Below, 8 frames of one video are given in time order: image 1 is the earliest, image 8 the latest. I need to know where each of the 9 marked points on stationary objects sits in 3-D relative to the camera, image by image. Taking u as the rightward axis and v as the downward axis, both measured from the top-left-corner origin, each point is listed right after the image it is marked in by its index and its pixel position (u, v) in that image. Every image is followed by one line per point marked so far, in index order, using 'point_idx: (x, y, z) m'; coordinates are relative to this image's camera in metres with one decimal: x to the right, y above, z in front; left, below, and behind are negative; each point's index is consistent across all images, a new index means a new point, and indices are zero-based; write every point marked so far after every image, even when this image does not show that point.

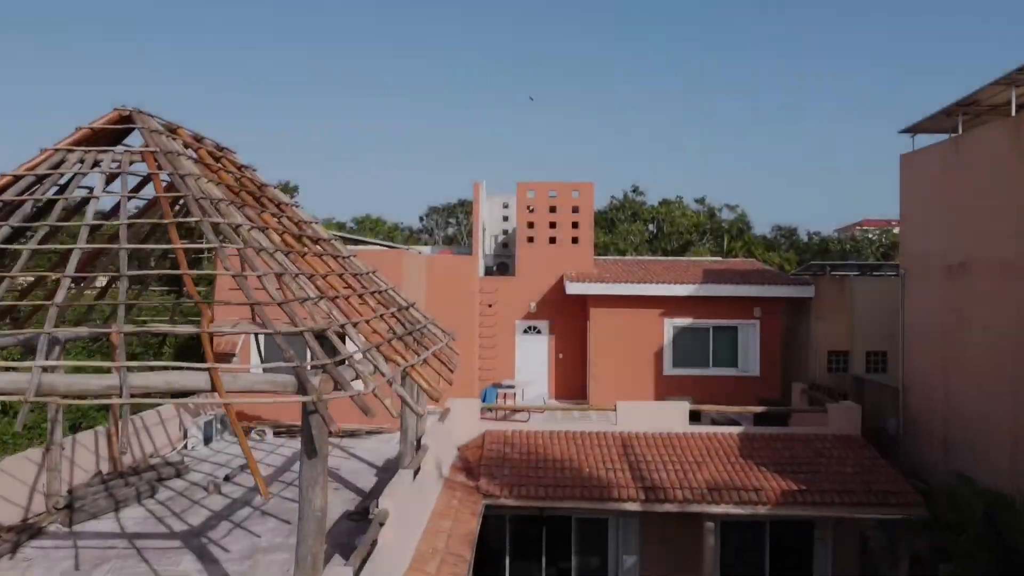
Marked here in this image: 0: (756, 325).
0: (+5.9, -0.9, +11.4) m
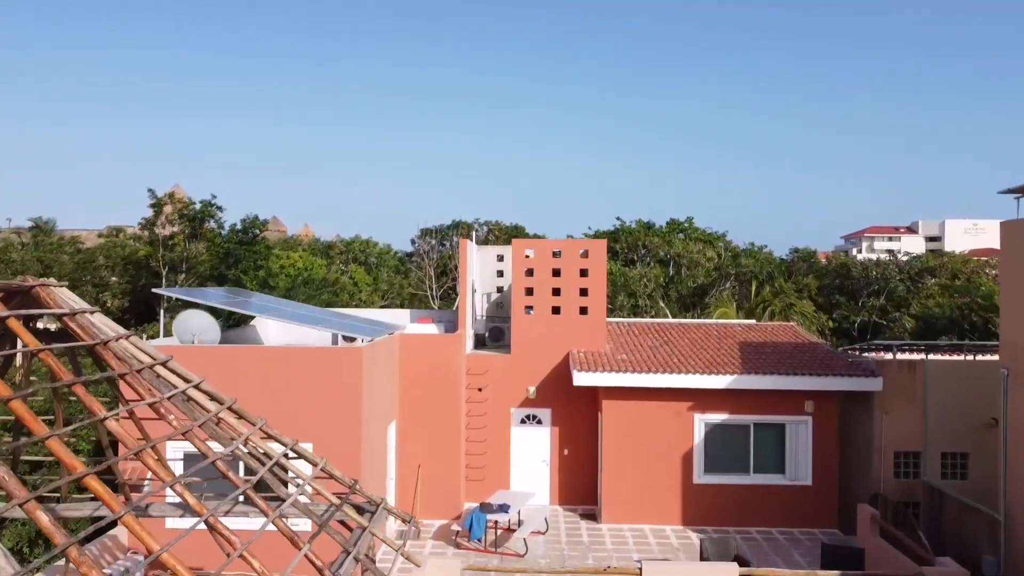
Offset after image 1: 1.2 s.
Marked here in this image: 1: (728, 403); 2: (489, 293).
0: (+5.8, -2.6, +9.2) m
1: (+4.3, -2.3, +9.2) m
2: (-0.6, -0.1, +12.0) m
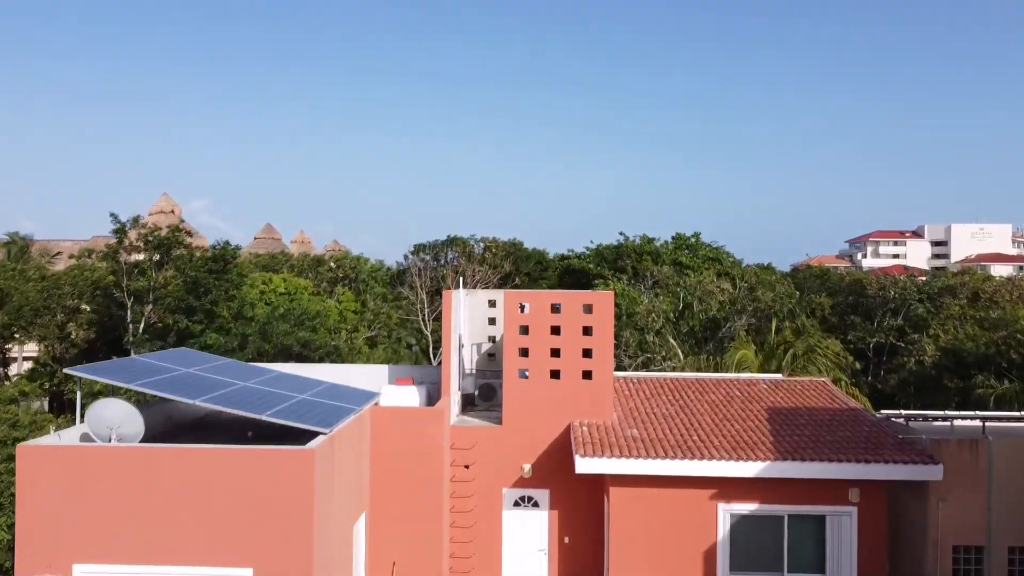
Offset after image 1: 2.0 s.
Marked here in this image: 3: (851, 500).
0: (+5.7, -3.8, +7.8) m
1: (+4.1, -3.4, +7.8) m
2: (-0.7, -1.2, +10.6) m
3: (+5.6, -3.5, +7.8) m
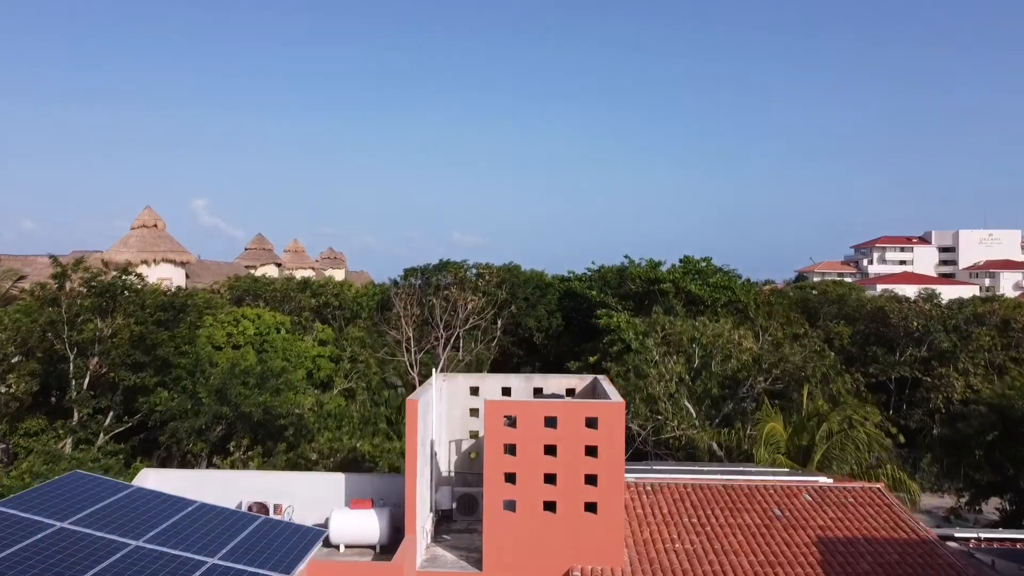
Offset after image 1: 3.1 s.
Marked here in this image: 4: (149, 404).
0: (+5.4, -5.4, +5.9) m
1: (+3.9, -5.0, +5.9) m
2: (-1.0, -2.8, +8.7) m
3: (+5.4, -5.1, +5.9) m
4: (-10.8, -3.5, +13.9) m
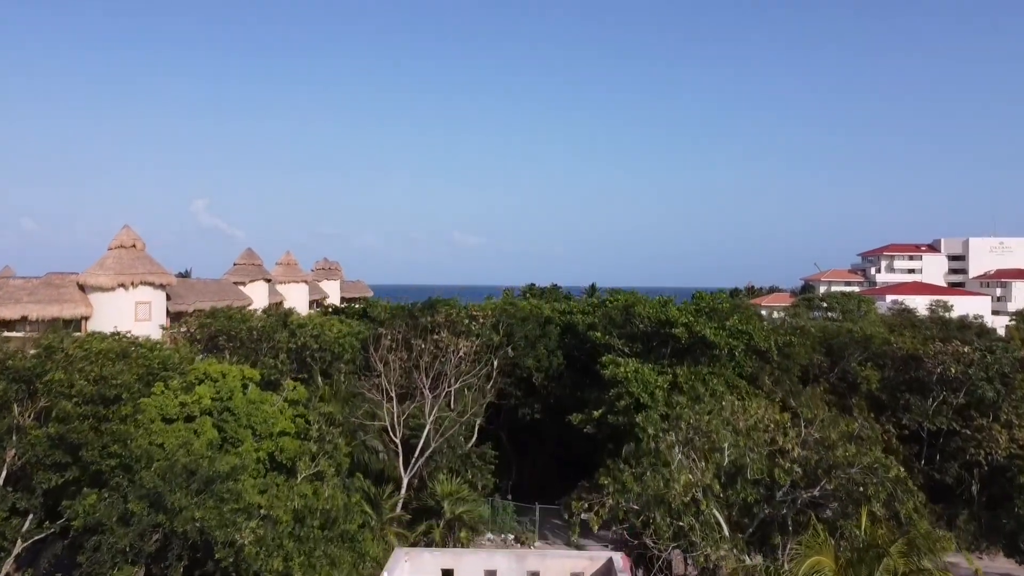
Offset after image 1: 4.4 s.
0: (+5.2, -7.4, +3.7) m
1: (+3.7, -7.0, +3.7) m
2: (-1.2, -4.9, +6.4) m
3: (+5.2, -7.2, +3.7) m
4: (-10.9, -5.5, +11.7) m
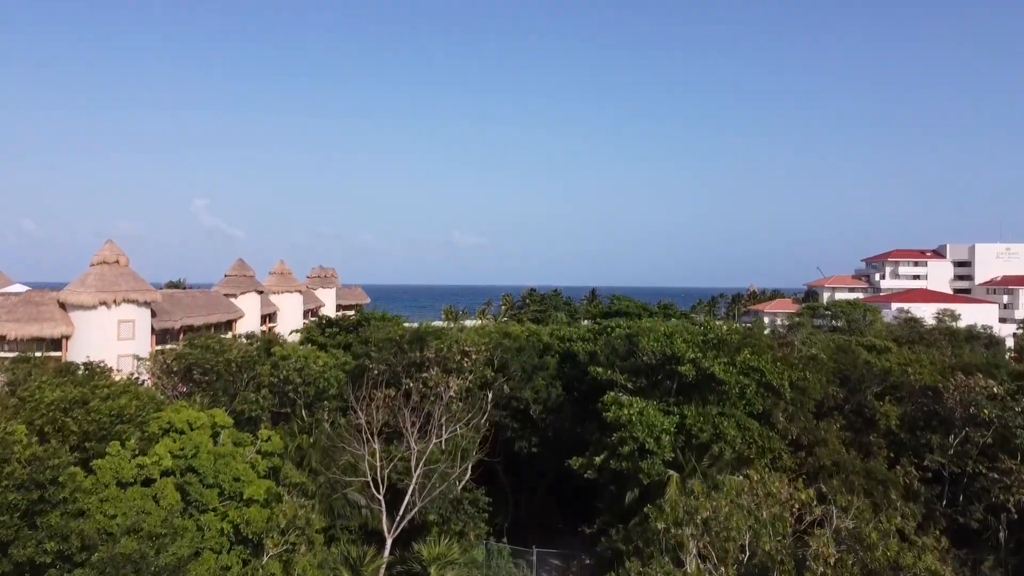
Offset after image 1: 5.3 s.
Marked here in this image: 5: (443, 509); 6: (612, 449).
0: (+5.0, -8.9, +2.2) m
1: (+3.4, -8.5, +2.2) m
2: (-1.4, -6.3, +5.0) m
3: (+5.0, -8.6, +2.2) m
4: (-11.2, -7.0, +10.2) m
5: (-2.8, -9.1, +19.2) m
6: (+4.2, -6.7, +19.6) m
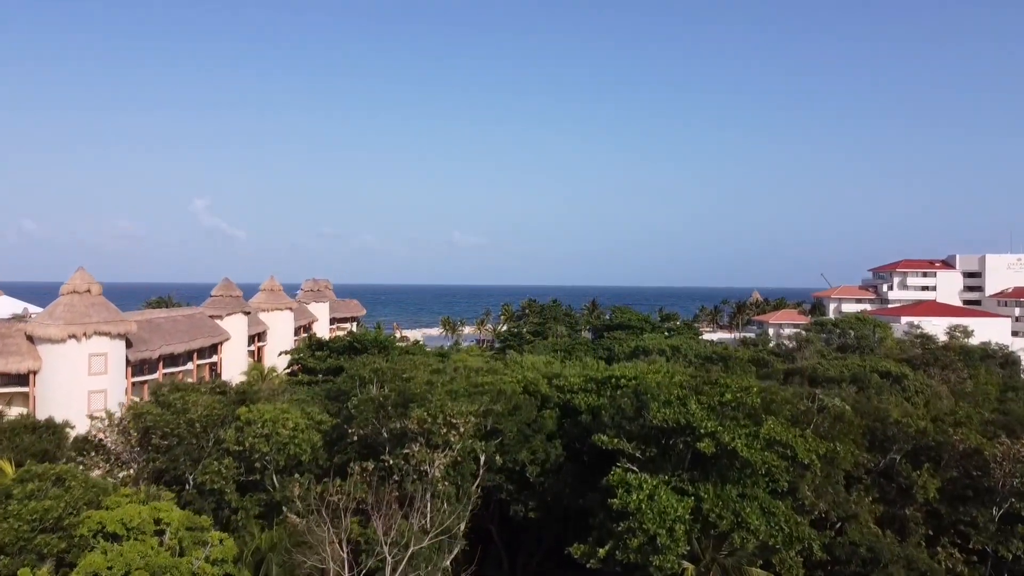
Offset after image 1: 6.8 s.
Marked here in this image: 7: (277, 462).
0: (+4.7, -11.3, -0.1) m
1: (+3.2, -10.9, -0.1) m
2: (-1.7, -8.7, +2.6) m
3: (+4.7, -11.0, -0.1) m
4: (-11.4, -9.4, +7.9) m
5: (-3.1, -11.5, +16.9) m
6: (+3.9, -9.1, +17.3) m
7: (-10.1, -7.4, +19.9) m
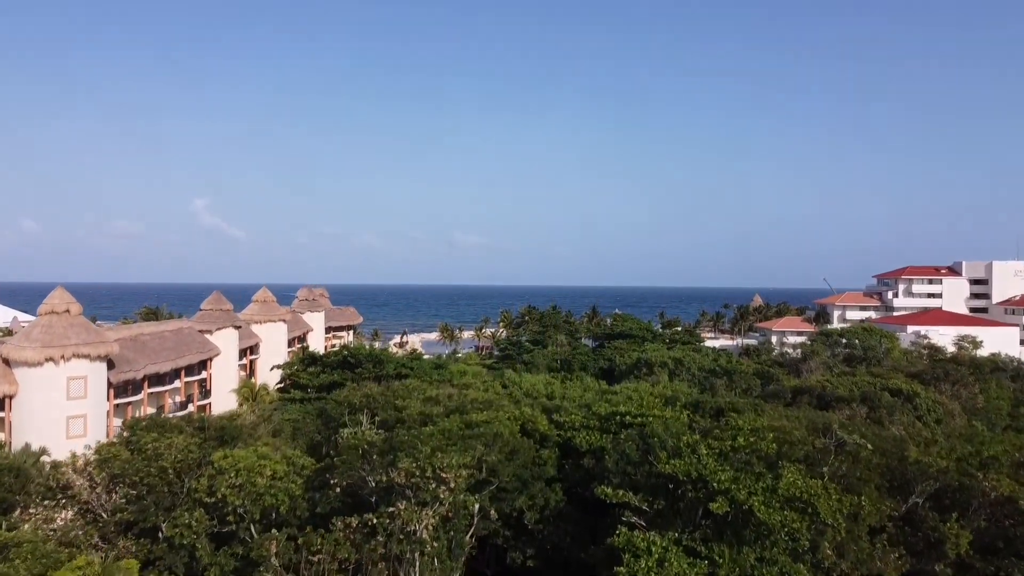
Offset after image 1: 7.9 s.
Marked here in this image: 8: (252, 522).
0: (+4.6, -12.8, -1.6) m
1: (+3.0, -12.4, -1.6) m
2: (-1.8, -10.2, +1.1) m
3: (+4.6, -12.5, -1.7) m
4: (-11.6, -10.9, +6.3) m
5: (-3.2, -13.0, +15.4) m
6: (+3.8, -10.6, +15.8) m
7: (-10.2, -8.9, +18.4) m
8: (-10.4, -9.4, +18.6) m
